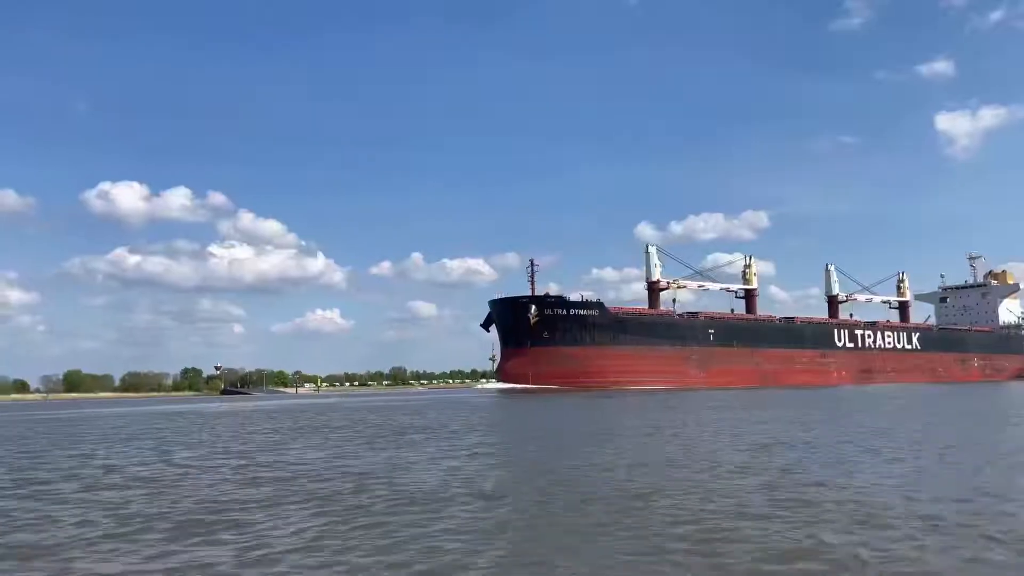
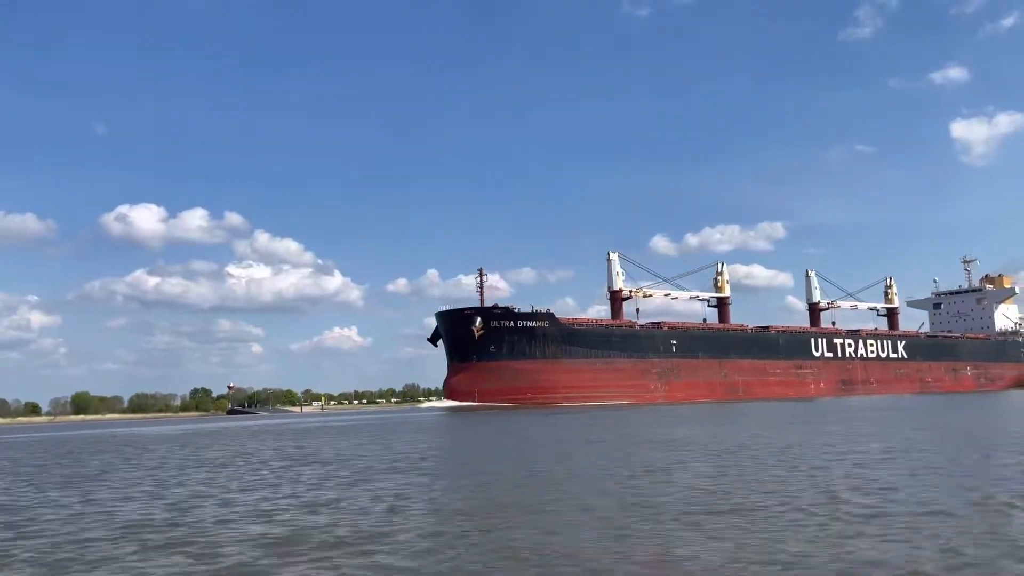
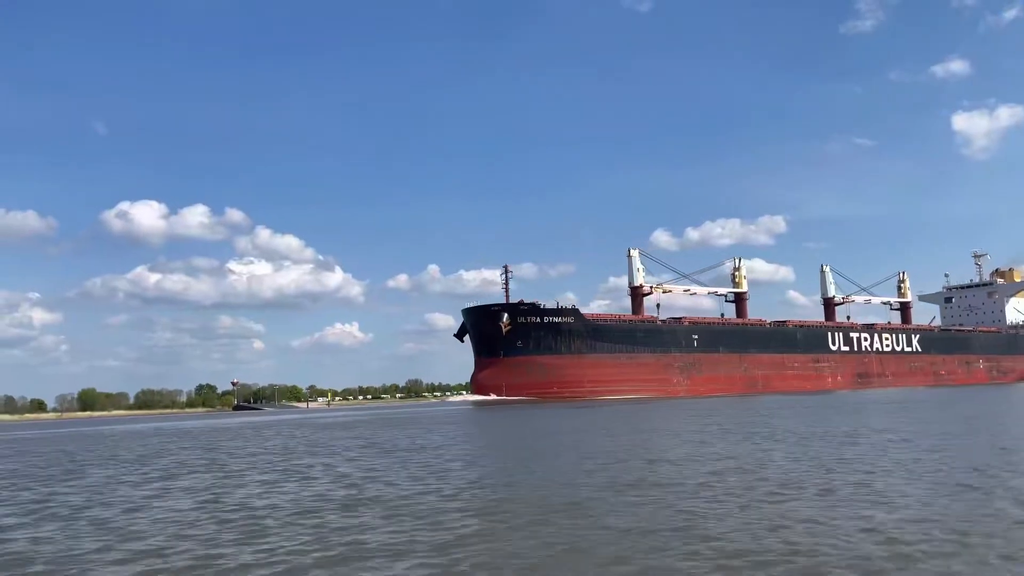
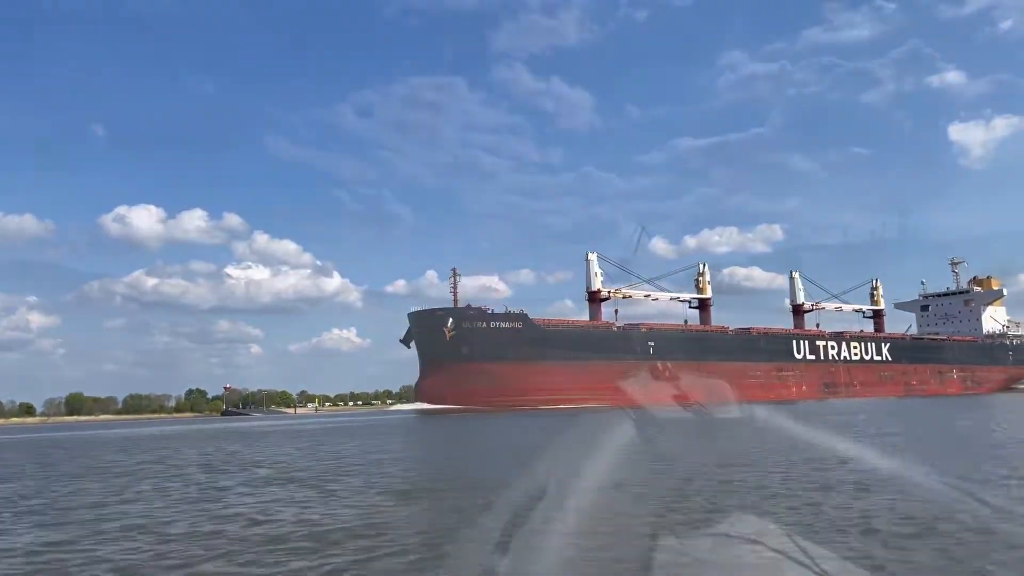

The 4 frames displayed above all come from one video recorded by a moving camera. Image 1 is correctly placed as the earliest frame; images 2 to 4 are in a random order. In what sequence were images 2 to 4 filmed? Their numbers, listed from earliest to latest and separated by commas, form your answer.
3, 2, 4
